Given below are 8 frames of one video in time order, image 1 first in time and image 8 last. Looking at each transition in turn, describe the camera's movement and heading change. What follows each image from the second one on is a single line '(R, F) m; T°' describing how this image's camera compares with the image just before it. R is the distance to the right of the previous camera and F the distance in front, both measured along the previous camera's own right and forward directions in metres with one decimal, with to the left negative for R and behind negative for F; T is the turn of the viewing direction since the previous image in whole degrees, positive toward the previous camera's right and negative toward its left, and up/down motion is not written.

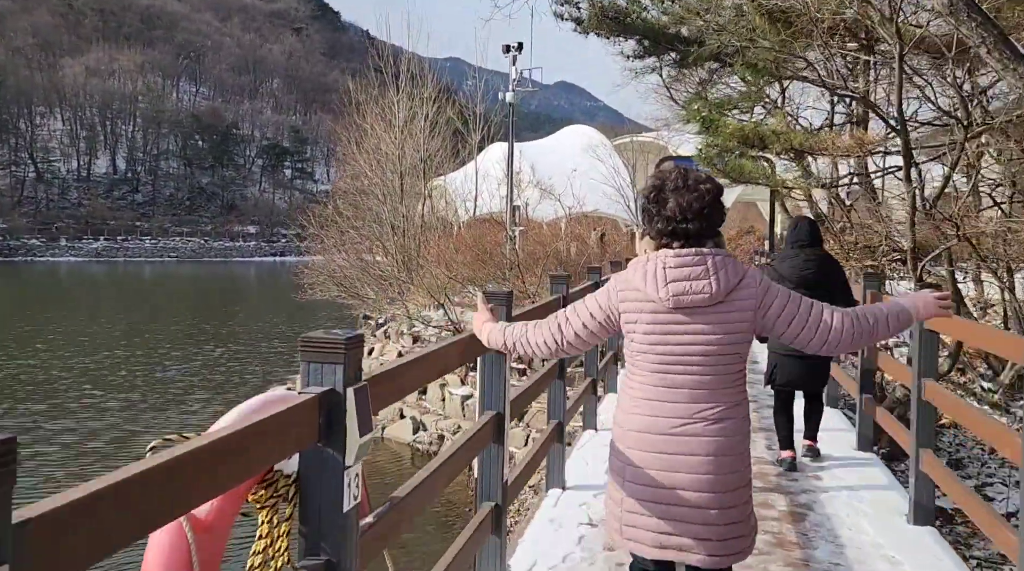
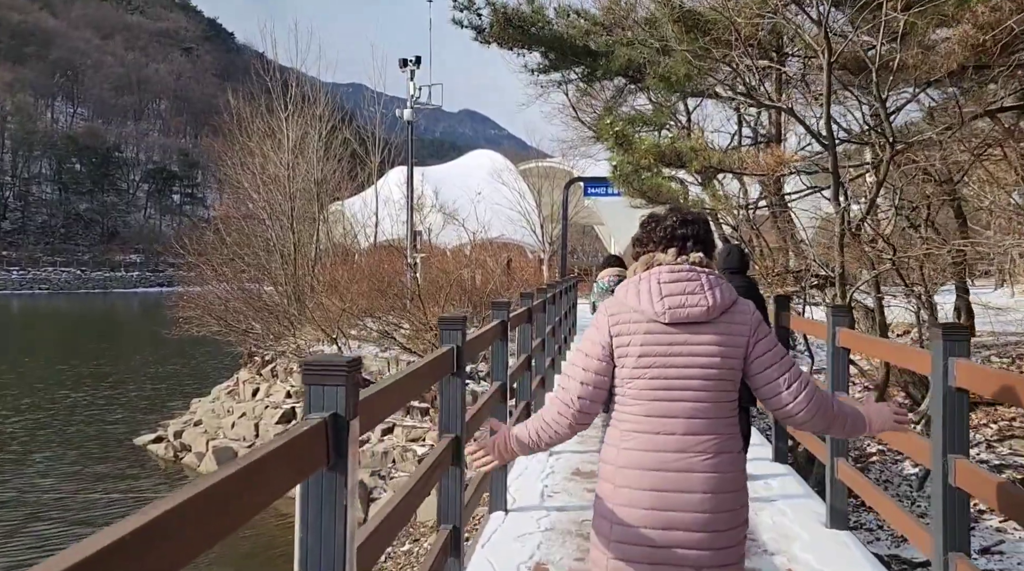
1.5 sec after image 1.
(+0.1, +1.0) m; +6°
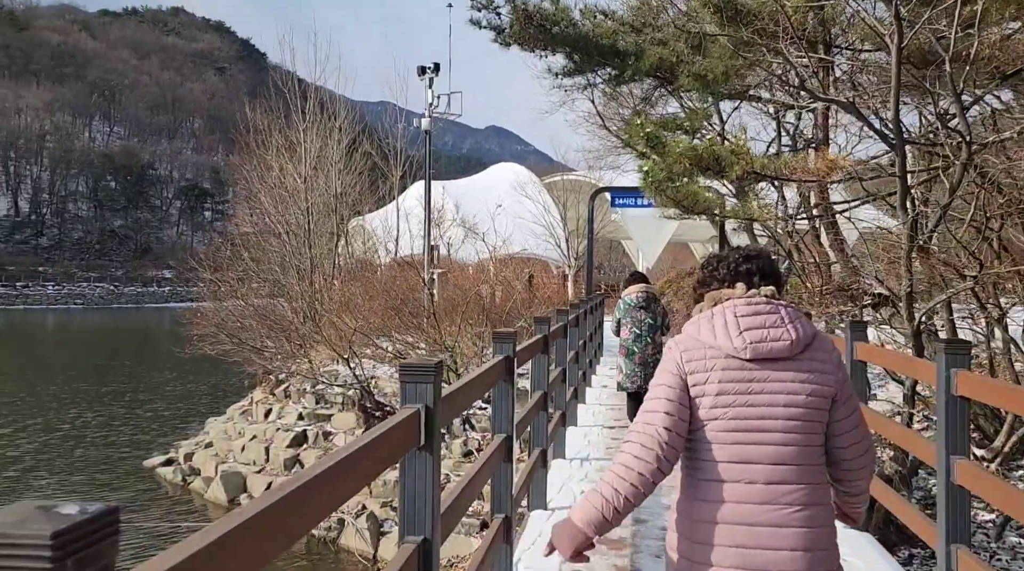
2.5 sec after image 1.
(+0.1, +0.8) m; -2°
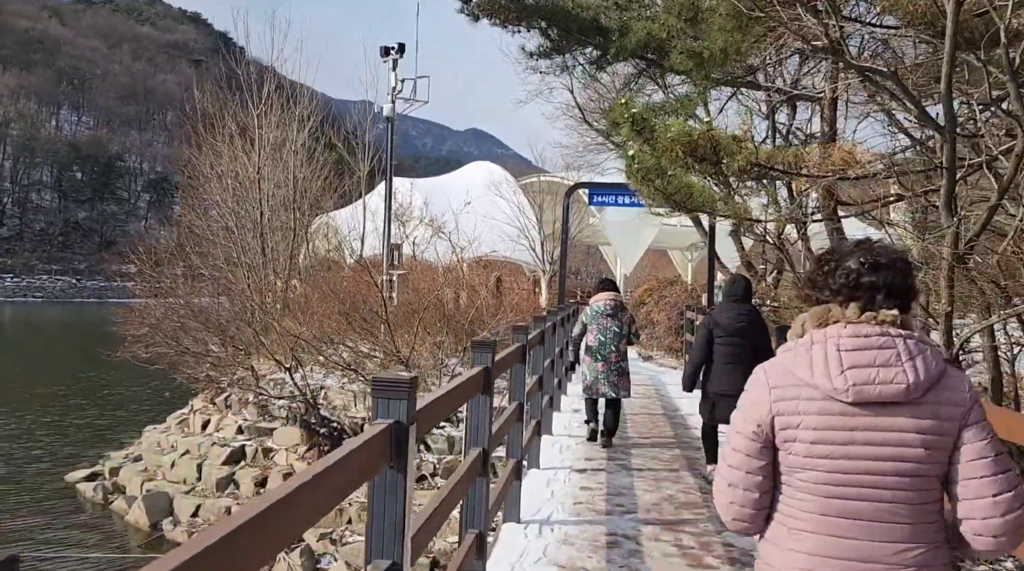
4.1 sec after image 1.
(+0.1, +1.3) m; +1°
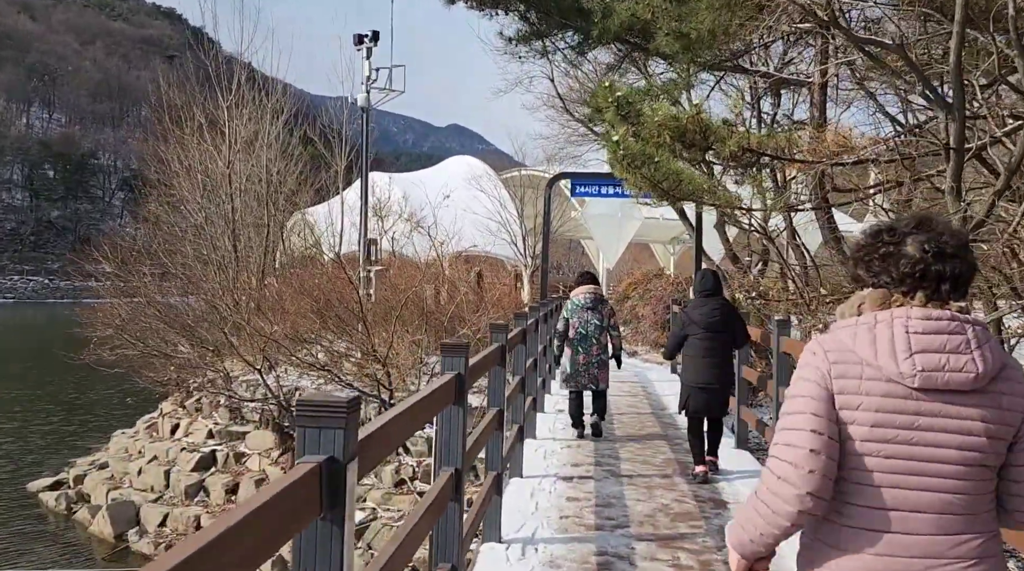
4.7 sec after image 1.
(0.0, +0.4) m; +1°
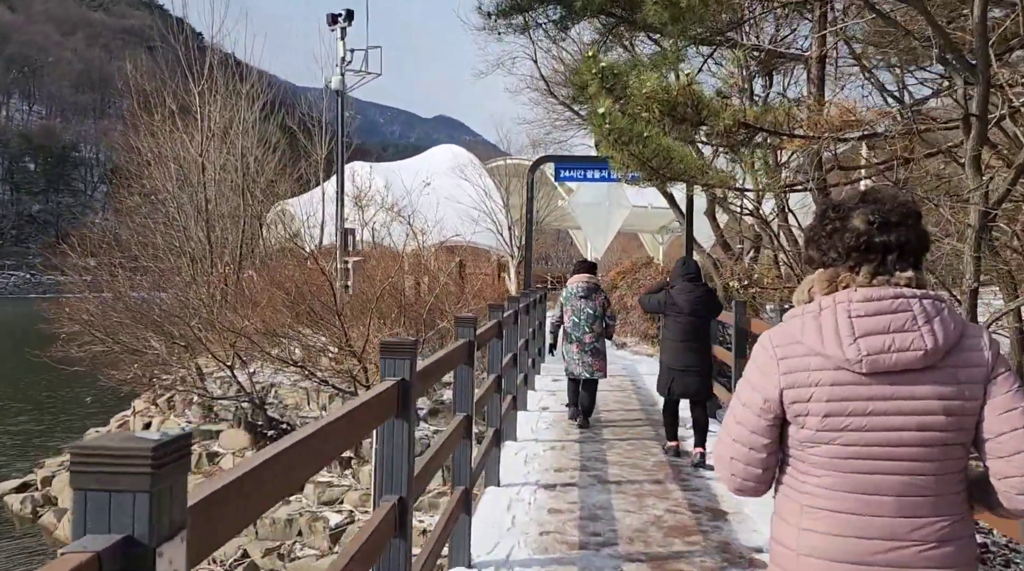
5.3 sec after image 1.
(+0.1, +0.5) m; +1°
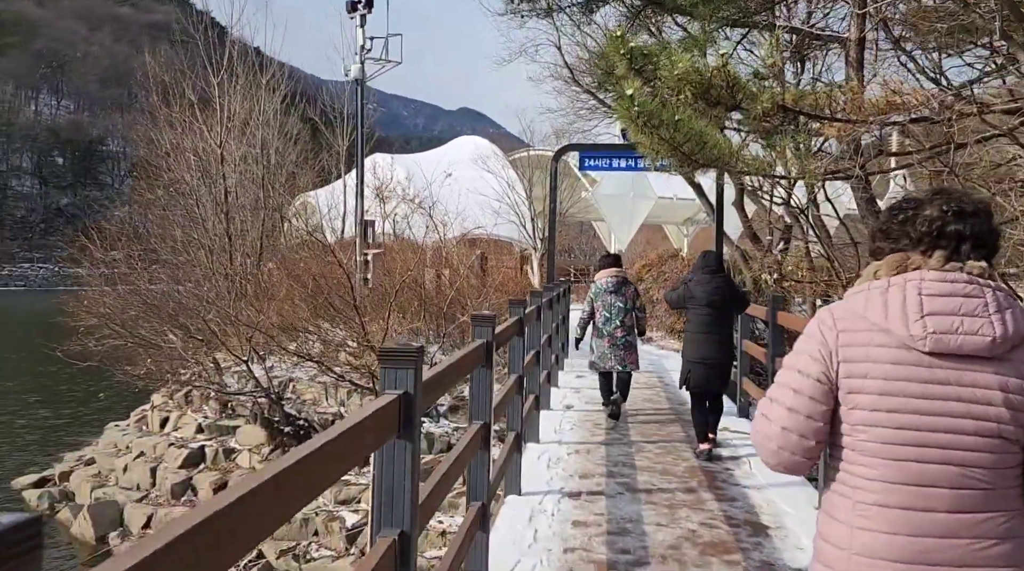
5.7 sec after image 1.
(0.0, +0.3) m; -1°
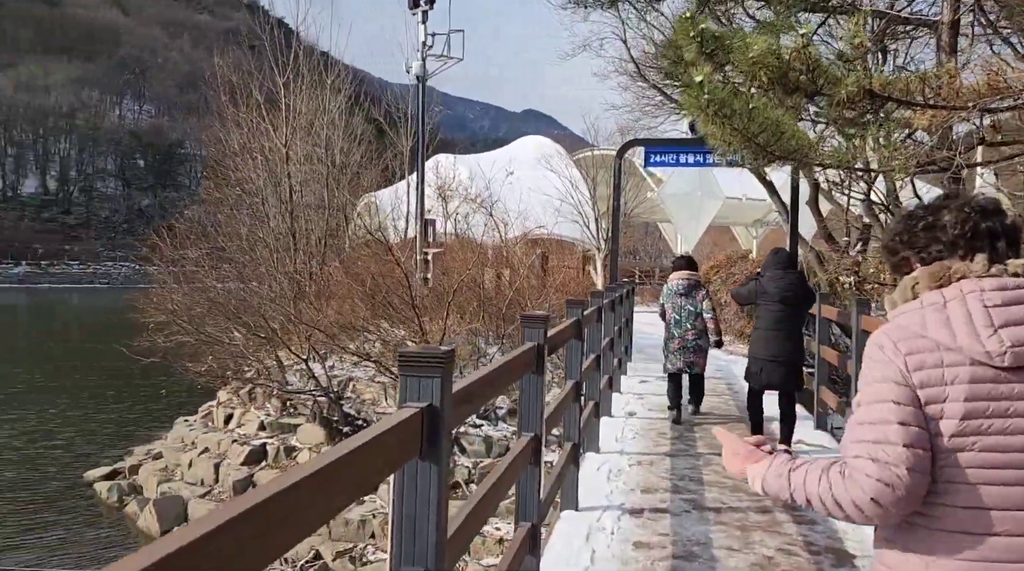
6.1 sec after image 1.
(0.0, +0.3) m; -4°
